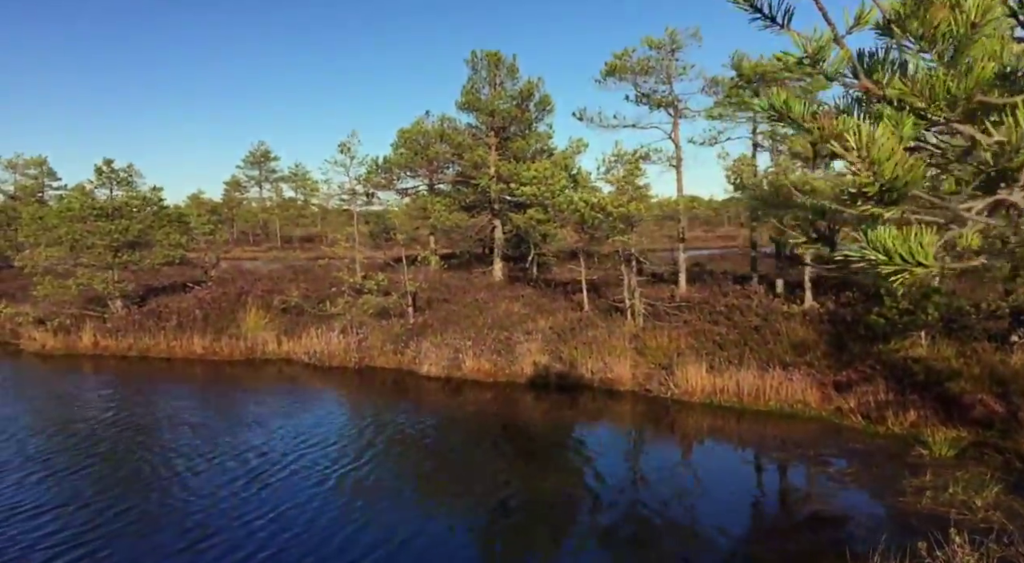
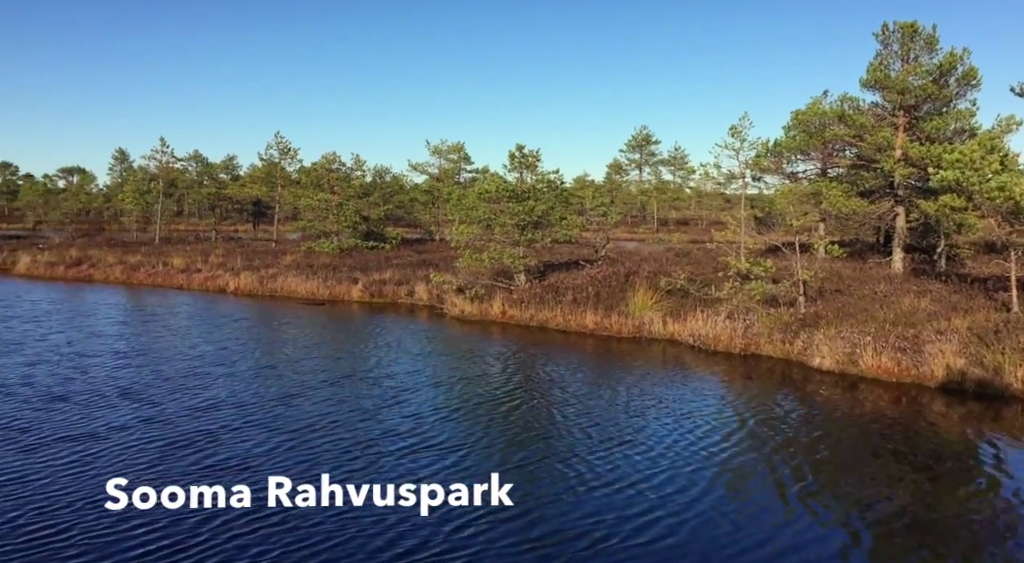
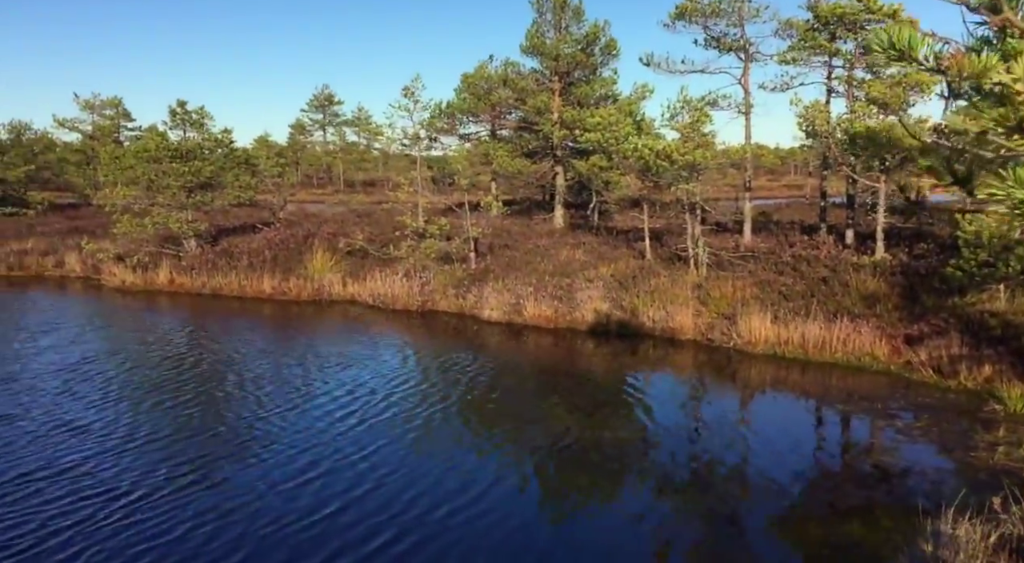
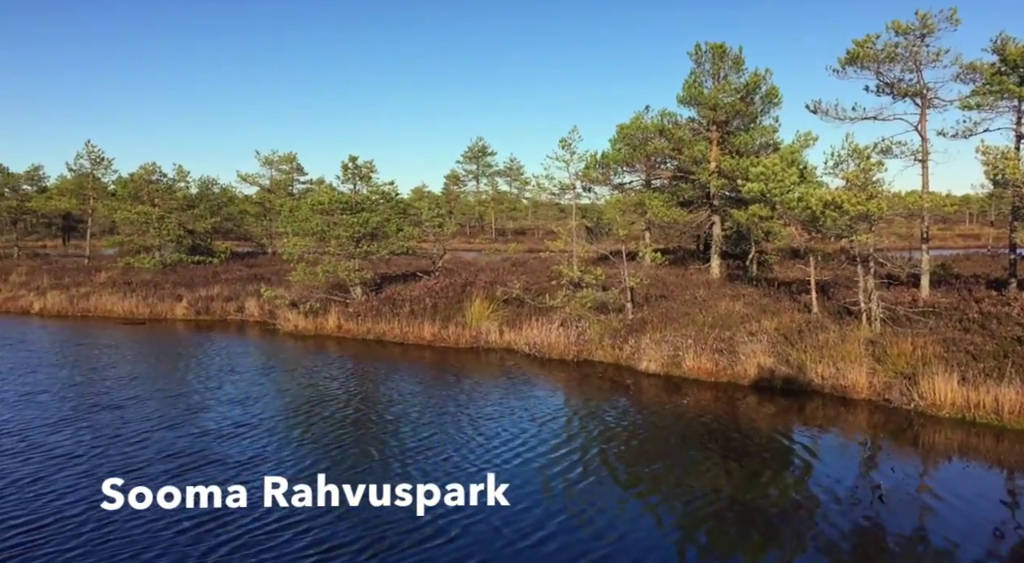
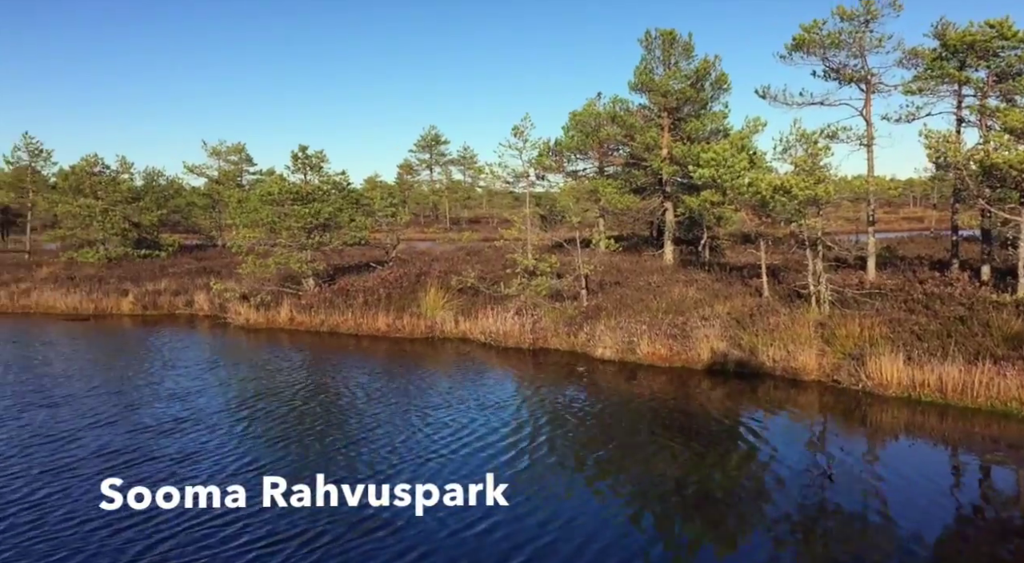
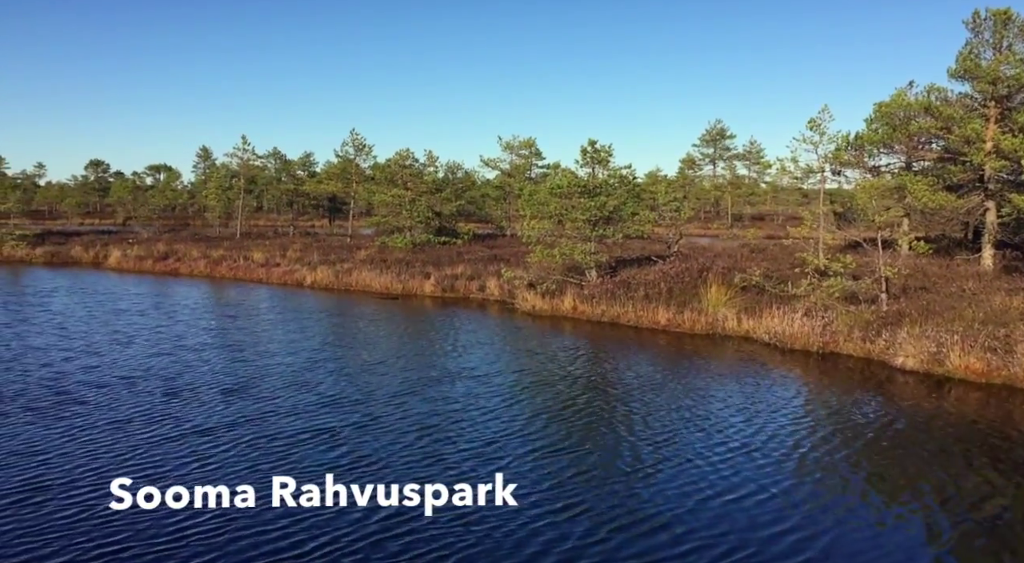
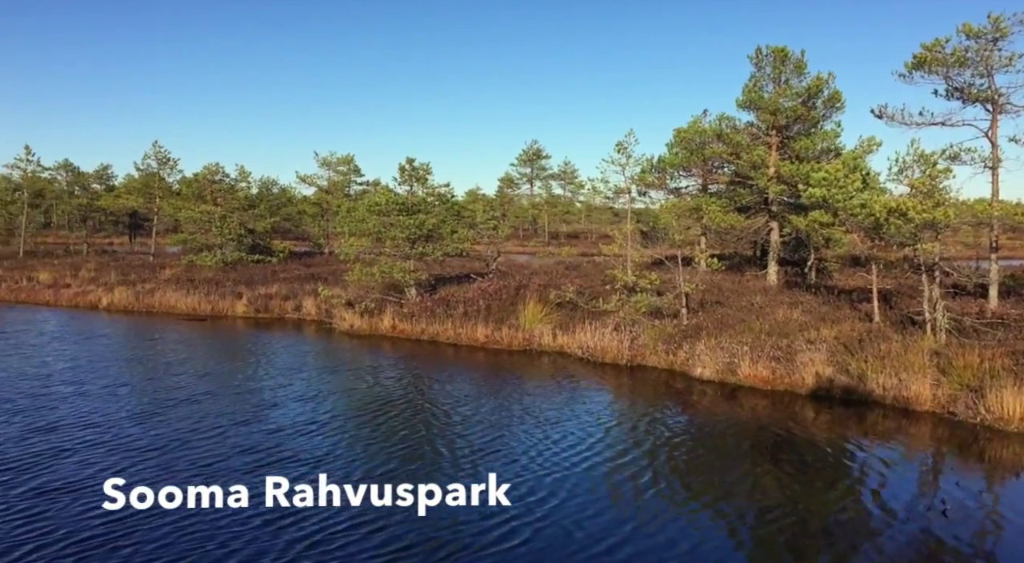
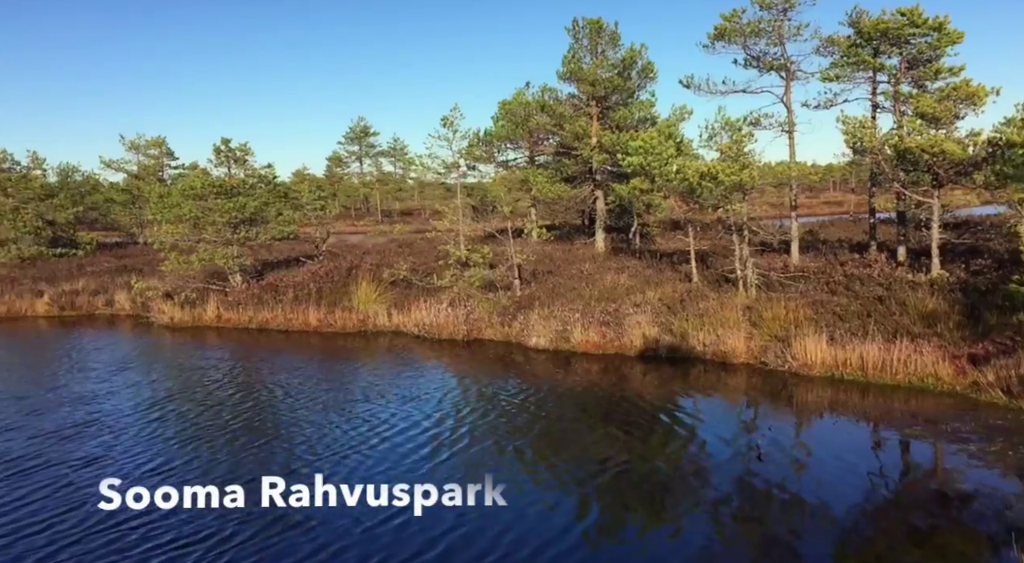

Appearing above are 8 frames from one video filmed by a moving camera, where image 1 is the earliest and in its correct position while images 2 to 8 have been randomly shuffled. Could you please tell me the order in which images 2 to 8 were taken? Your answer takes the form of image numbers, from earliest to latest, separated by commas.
3, 8, 5, 4, 7, 2, 6
